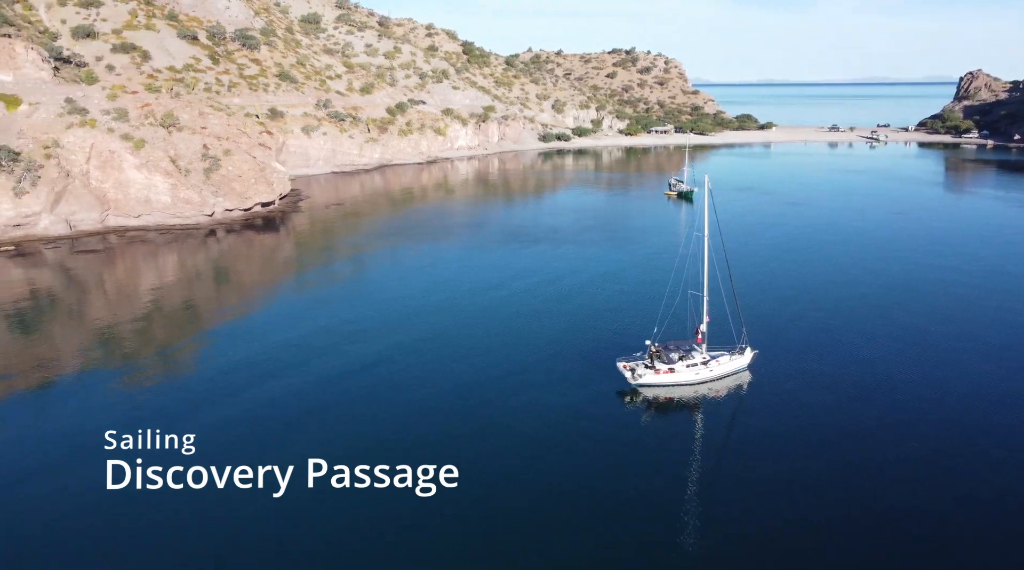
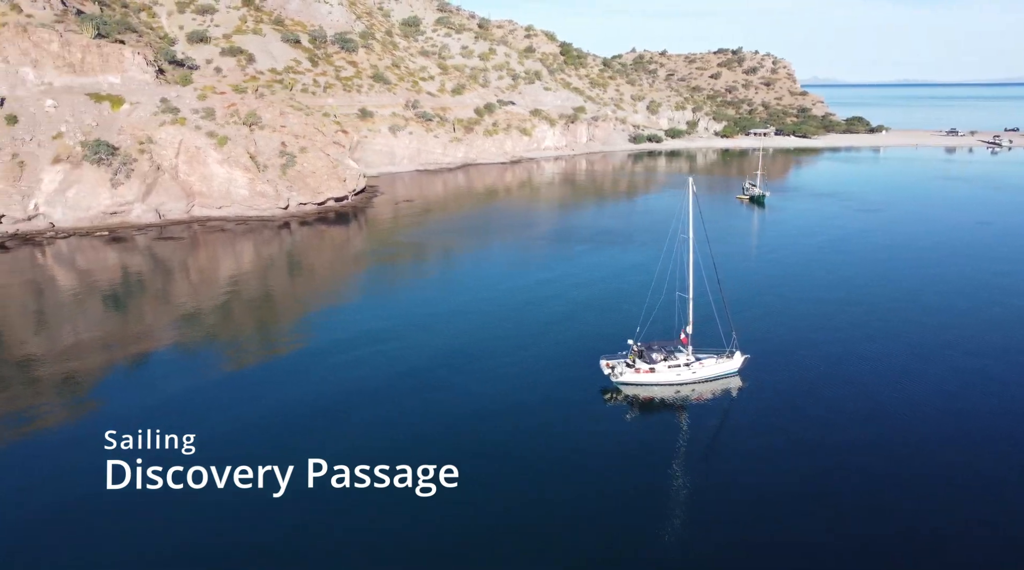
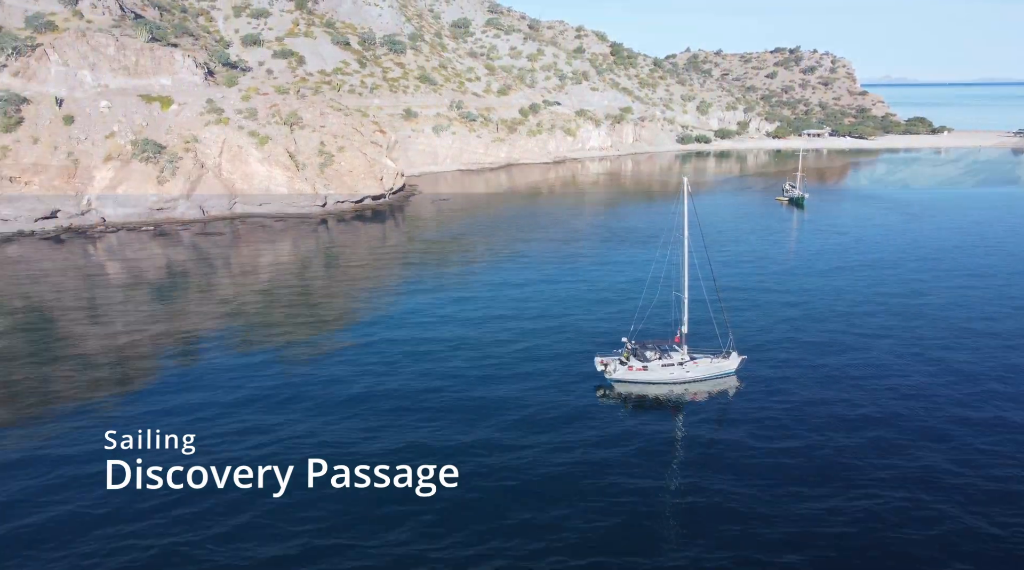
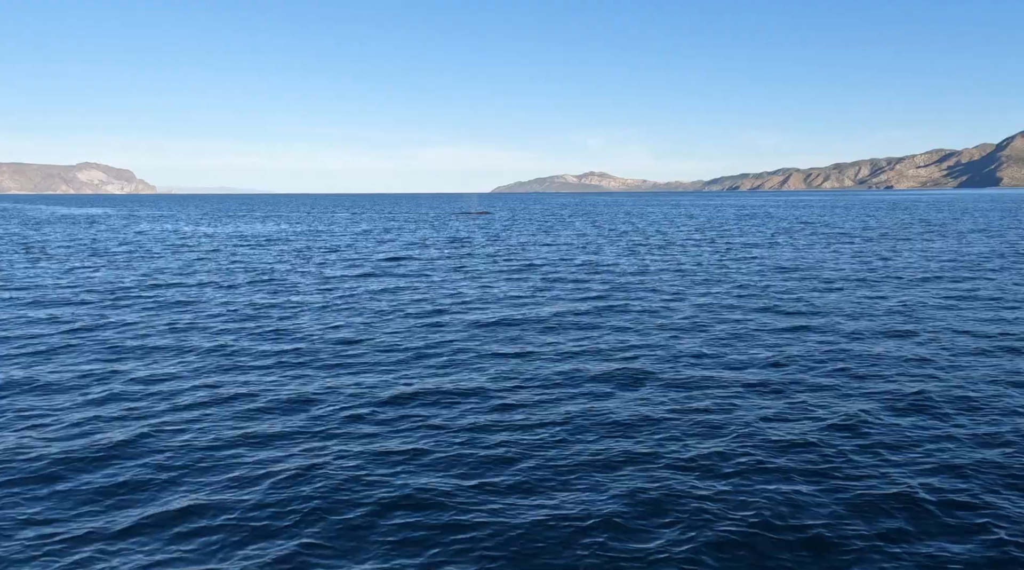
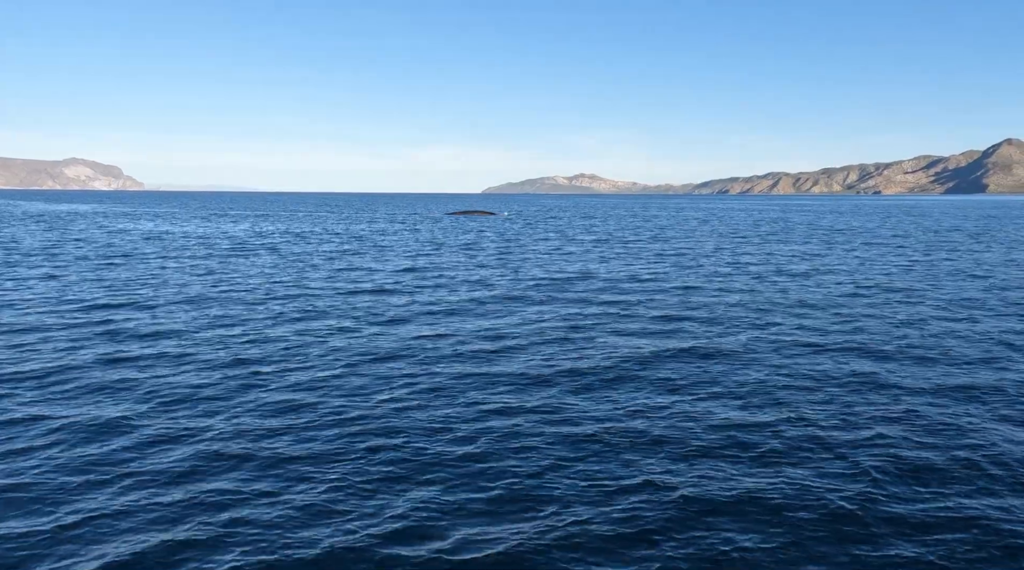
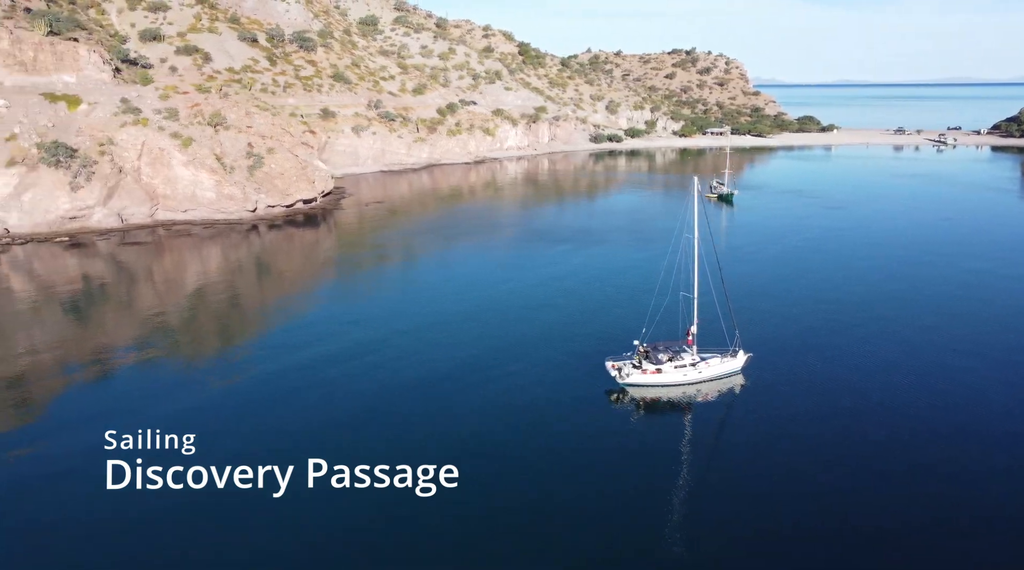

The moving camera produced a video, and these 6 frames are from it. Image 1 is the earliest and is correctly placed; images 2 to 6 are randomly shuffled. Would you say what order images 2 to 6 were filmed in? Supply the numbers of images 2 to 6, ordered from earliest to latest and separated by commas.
6, 2, 3, 4, 5
